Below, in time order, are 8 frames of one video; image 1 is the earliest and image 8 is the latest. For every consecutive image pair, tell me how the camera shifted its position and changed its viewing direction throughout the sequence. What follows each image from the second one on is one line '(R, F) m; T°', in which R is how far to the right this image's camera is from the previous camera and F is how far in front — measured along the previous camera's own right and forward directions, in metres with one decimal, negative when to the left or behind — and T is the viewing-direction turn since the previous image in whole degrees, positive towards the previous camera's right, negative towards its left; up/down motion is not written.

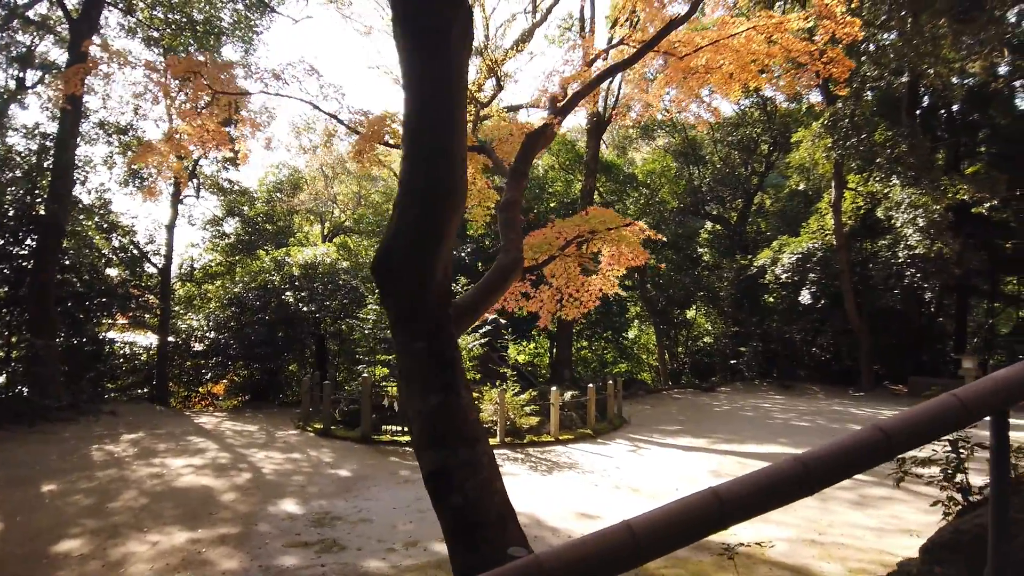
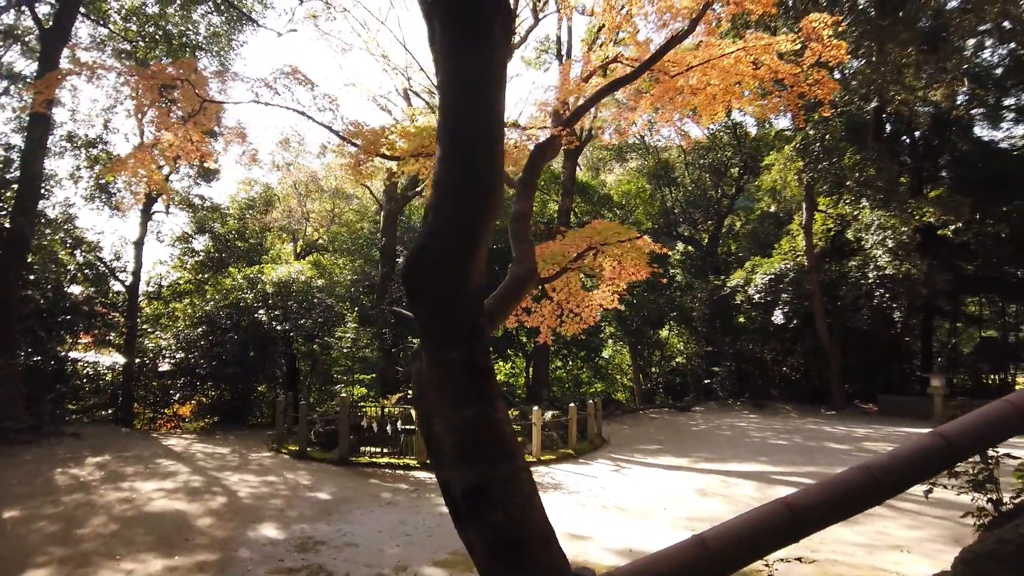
(-0.2, +0.1) m; +3°
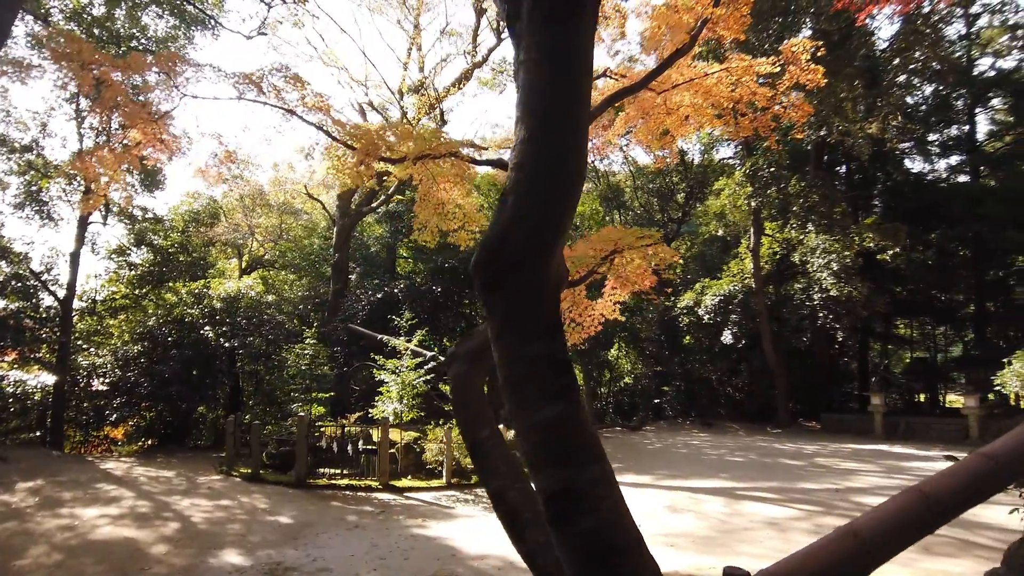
(-0.3, +0.1) m; +5°
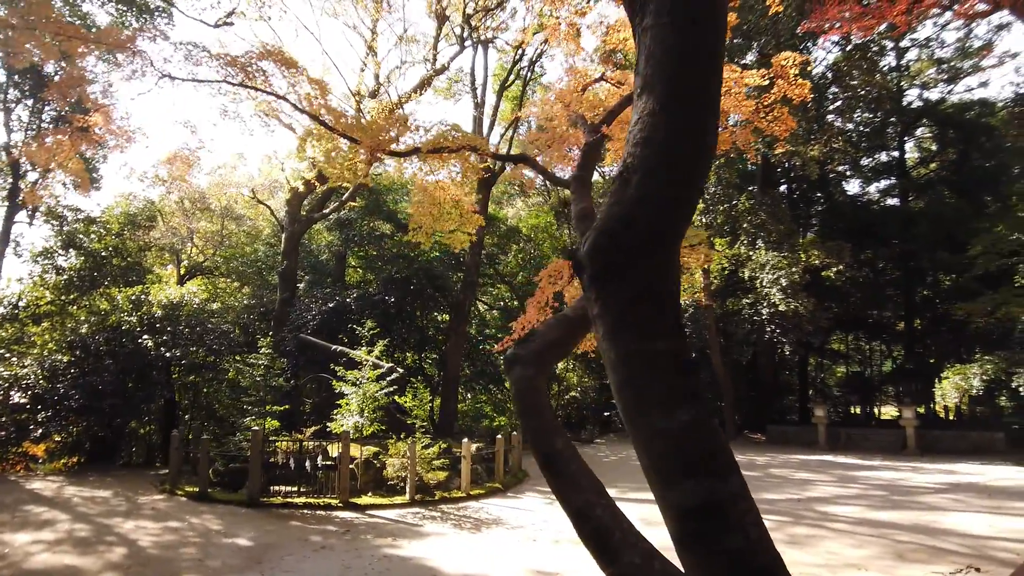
(-0.4, +0.2) m; +5°
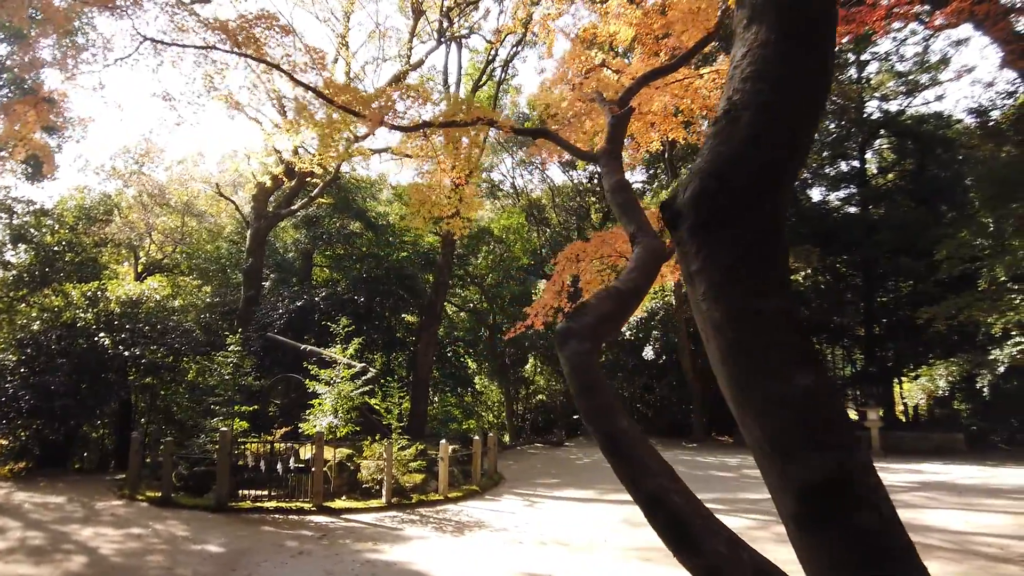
(-0.2, +0.2) m; +3°
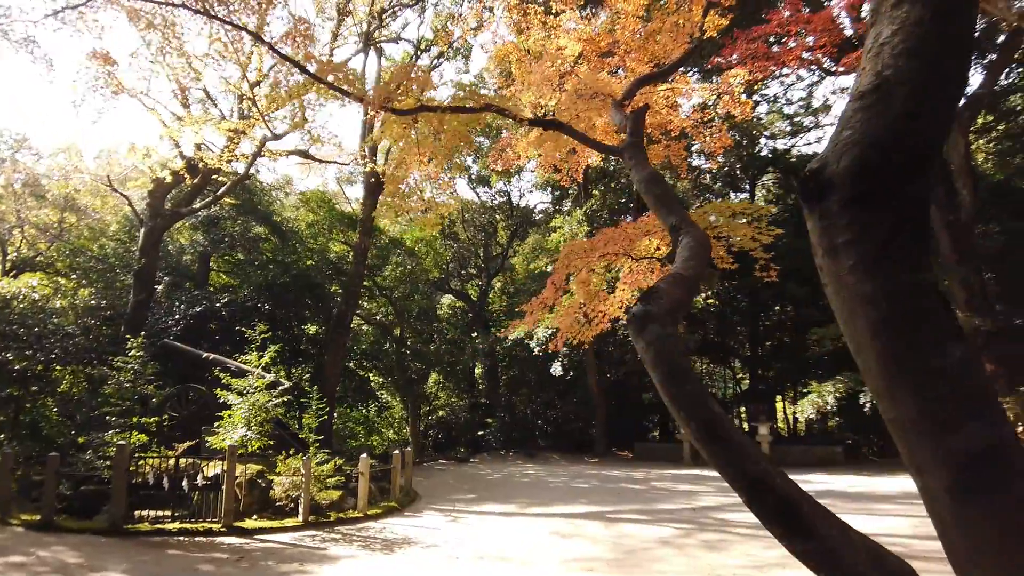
(-0.5, +0.1) m; +9°
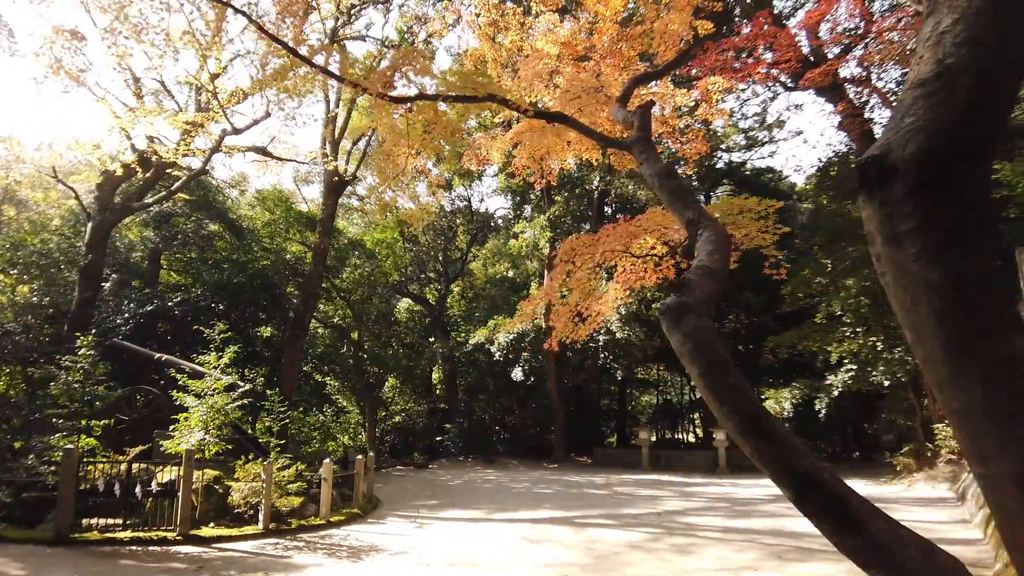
(-0.2, +0.1) m; +4°
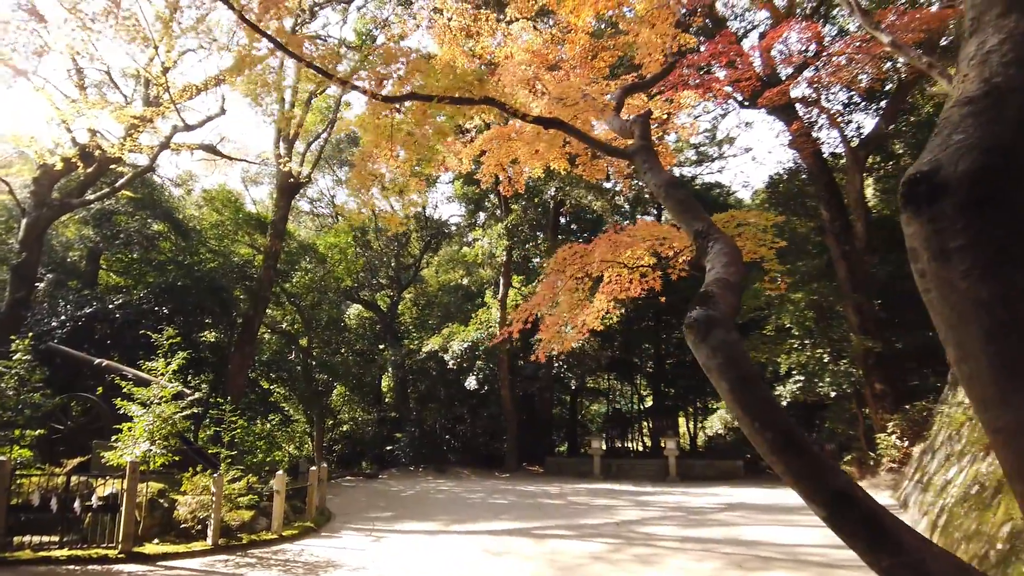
(-0.2, +0.1) m; +5°
